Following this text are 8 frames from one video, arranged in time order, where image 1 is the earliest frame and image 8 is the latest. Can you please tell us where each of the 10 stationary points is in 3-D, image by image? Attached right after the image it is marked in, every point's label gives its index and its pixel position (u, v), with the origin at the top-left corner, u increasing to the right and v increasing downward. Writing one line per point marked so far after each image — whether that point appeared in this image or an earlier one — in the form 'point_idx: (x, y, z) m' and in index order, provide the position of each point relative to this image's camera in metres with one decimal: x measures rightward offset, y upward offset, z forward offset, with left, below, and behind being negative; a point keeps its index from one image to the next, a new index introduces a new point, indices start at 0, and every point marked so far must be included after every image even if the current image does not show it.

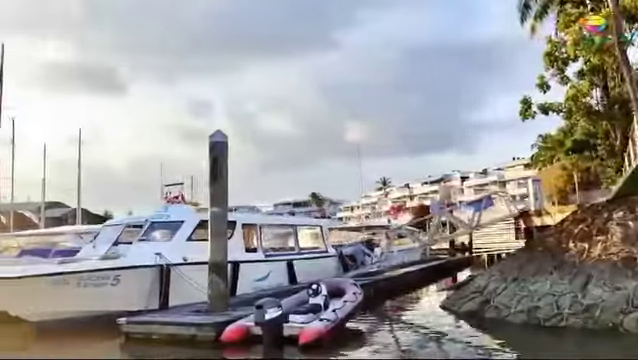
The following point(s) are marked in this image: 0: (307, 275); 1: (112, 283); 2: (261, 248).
0: (-0.4, -2.9, +16.2) m
1: (-4.2, -2.1, +10.6) m
2: (-1.6, -1.9, +14.8) m
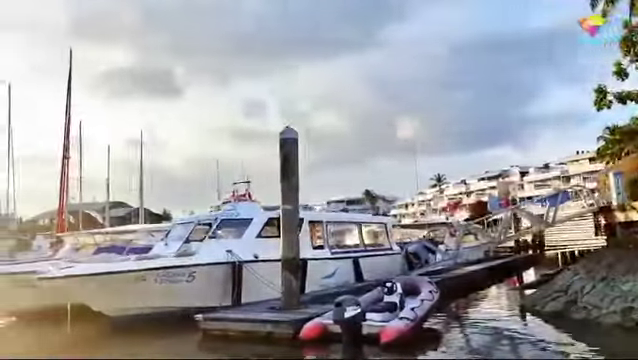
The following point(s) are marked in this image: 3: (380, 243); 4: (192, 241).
0: (+1.6, -2.8, +16.0) m
1: (-2.7, -2.0, +10.8) m
2: (+0.3, -1.8, +14.7) m
3: (+1.9, -2.0, +16.8) m
4: (-3.0, -1.4, +12.4) m
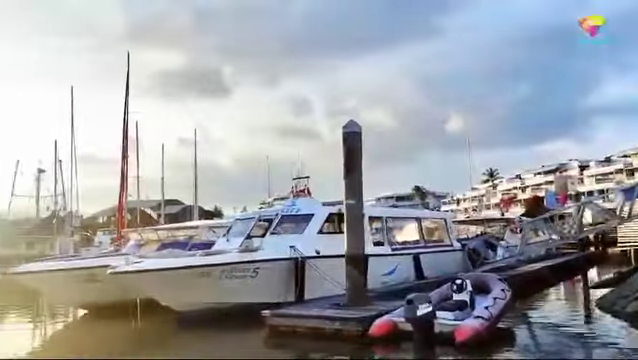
0: (+3.4, -2.7, +15.6) m
1: (-1.4, -2.0, +10.9) m
2: (+1.9, -1.7, +14.4) m
3: (+3.7, -1.8, +16.4) m
4: (-1.5, -1.4, +12.4) m
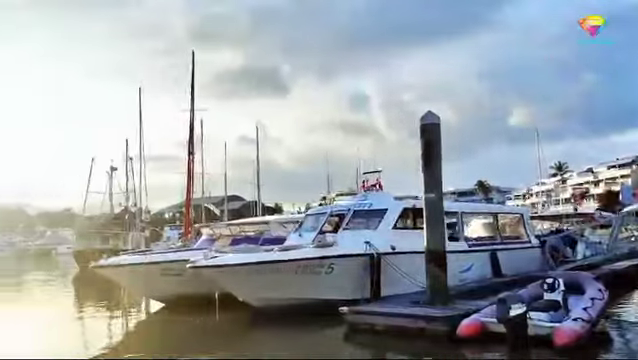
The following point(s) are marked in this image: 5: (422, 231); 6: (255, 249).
0: (+5.5, -2.5, +14.9) m
1: (+0.1, -1.8, +10.7) m
2: (+3.8, -1.5, +13.9) m
3: (+5.9, -1.6, +15.6) m
4: (+0.2, -1.2, +12.3) m
5: (+2.4, -1.2, +12.0) m
6: (-1.4, -1.5, +11.7) m
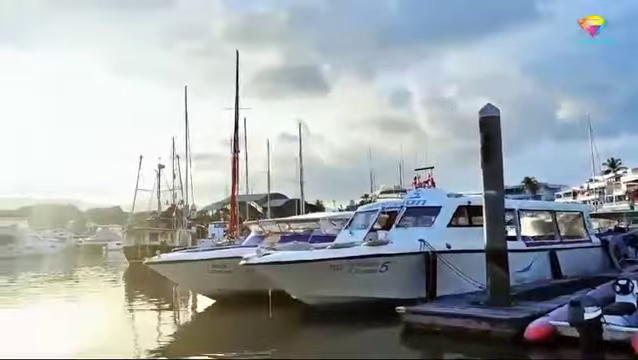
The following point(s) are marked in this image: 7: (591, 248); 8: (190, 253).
0: (+6.8, -2.4, +14.3) m
1: (+1.2, -1.8, +10.4) m
2: (+5.1, -1.4, +13.3) m
3: (+7.3, -1.5, +14.9) m
4: (+1.4, -1.1, +12.0) m
5: (+3.5, -1.1, +11.6) m
6: (-0.2, -1.4, +11.5) m
7: (+7.7, -1.9, +14.9) m
8: (-3.2, -1.8, +12.9) m
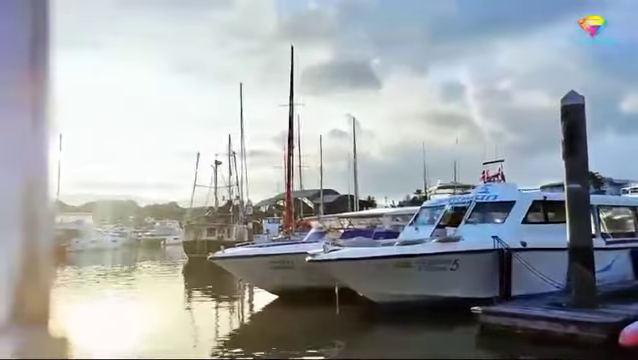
0: (+8.5, -2.2, +13.3) m
1: (+2.5, -1.6, +10.0) m
2: (+6.7, -1.3, +12.5) m
3: (+9.0, -1.3, +13.9) m
4: (+2.8, -1.0, +11.6) m
5: (+4.9, -0.9, +10.9) m
6: (+1.2, -1.3, +11.2) m
7: (+9.4, -1.8, +13.8) m
8: (-1.7, -1.7, +12.9) m
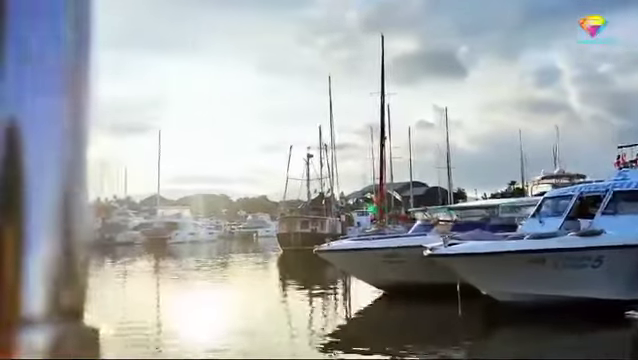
0: (+11.0, -1.8, +11.1) m
1: (+4.6, -1.4, +8.8) m
2: (+9.0, -0.9, +10.6) m
3: (+11.6, -1.0, +11.6) m
4: (+5.1, -0.7, +10.3) m
5: (+7.1, -0.7, +9.4) m
6: (+3.4, -1.1, +10.3) m
7: (+11.9, -1.4, +11.5) m
8: (+0.9, -1.4, +12.4) m
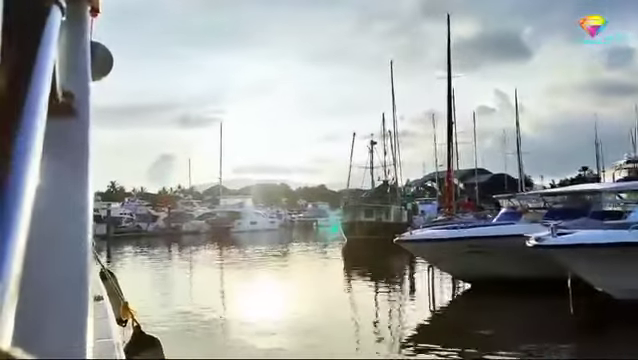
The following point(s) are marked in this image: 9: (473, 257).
0: (+12.5, -1.4, +9.1) m
1: (+5.9, -1.1, +7.5) m
2: (+10.6, -0.6, +8.8) m
3: (+13.2, -0.5, +9.5) m
4: (+6.6, -0.4, +8.9) m
5: (+8.5, -0.3, +7.8) m
6: (+4.9, -0.8, +9.1) m
7: (+13.5, -0.9, +9.4) m
8: (+2.7, -1.1, +11.4) m
9: (+3.3, -1.6, +11.0) m
